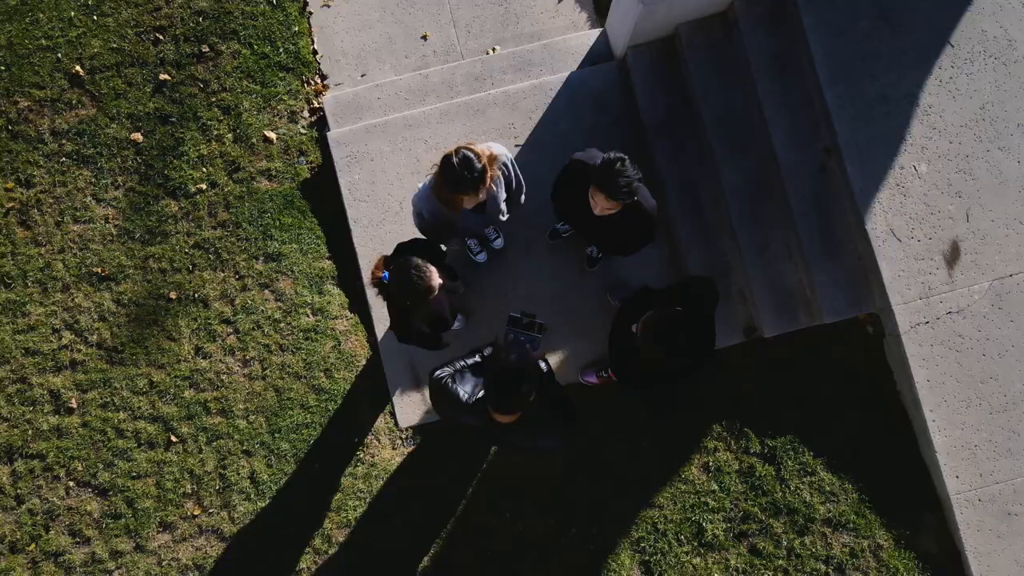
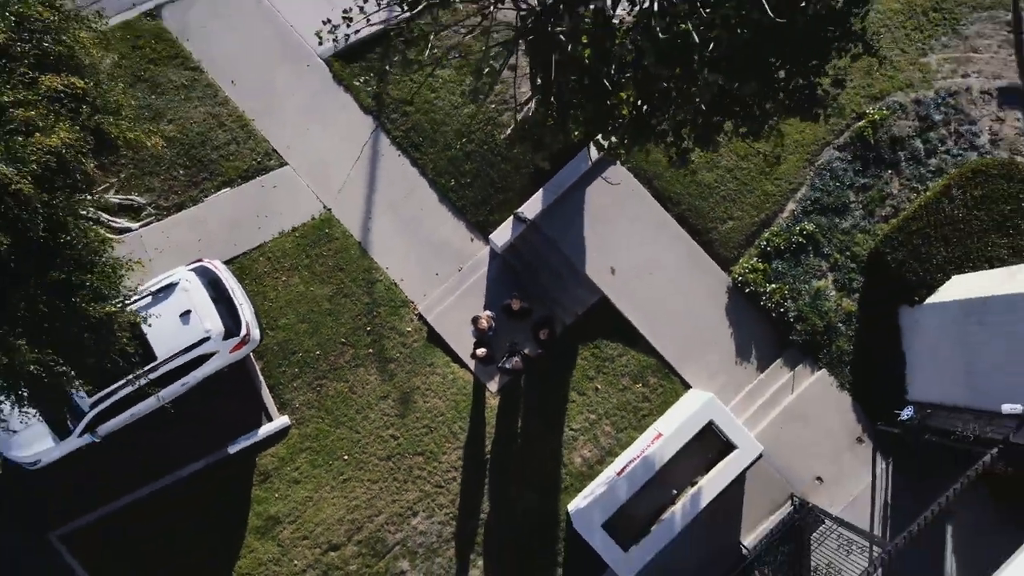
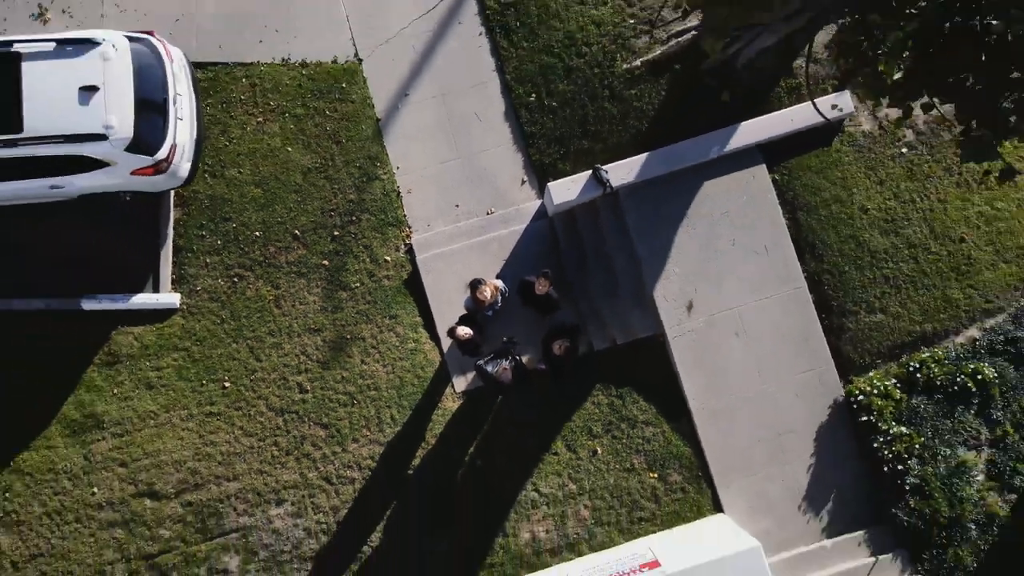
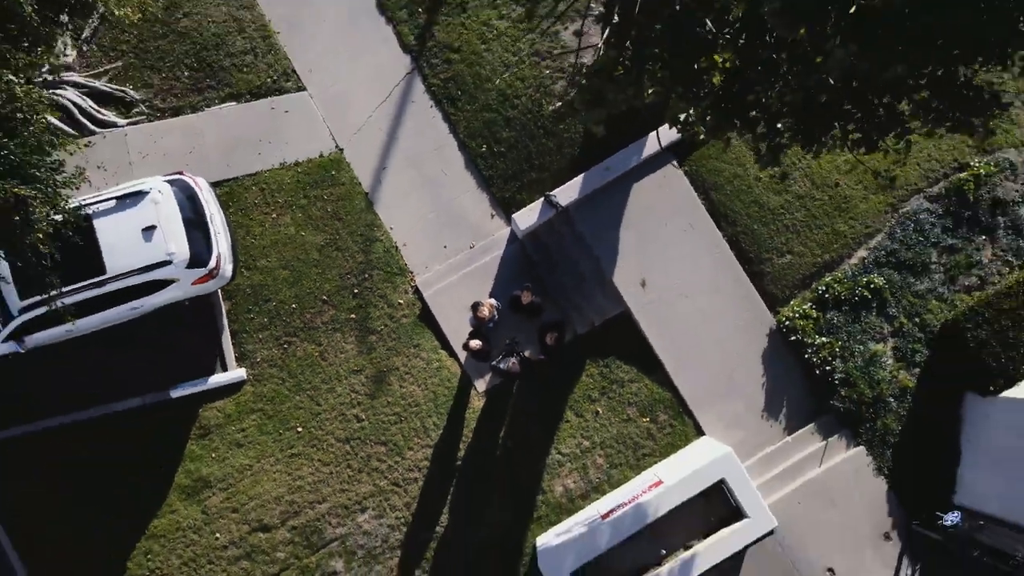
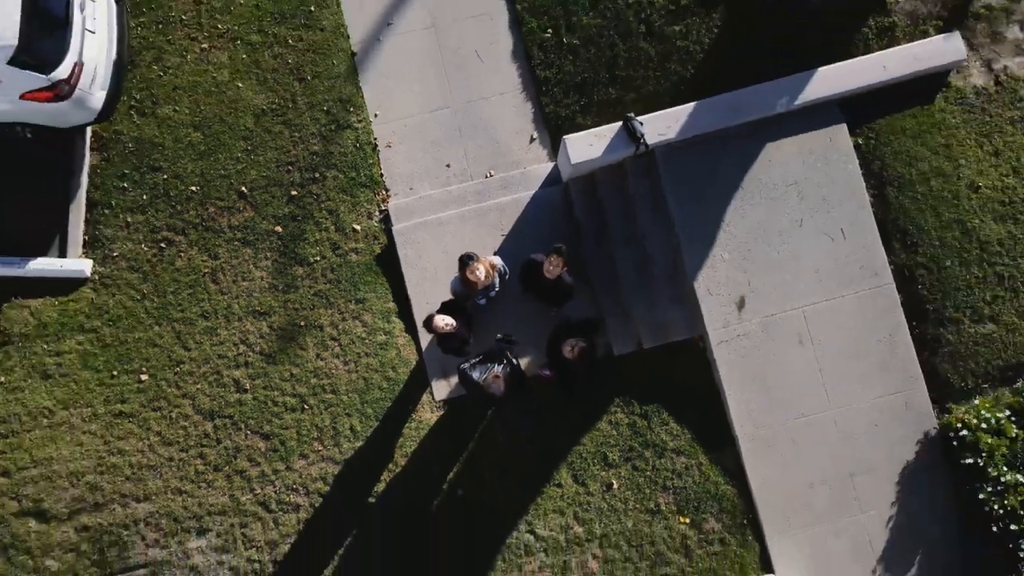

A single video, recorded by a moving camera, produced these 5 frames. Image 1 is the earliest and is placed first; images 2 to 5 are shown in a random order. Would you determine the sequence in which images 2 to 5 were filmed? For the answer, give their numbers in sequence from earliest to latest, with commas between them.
5, 3, 4, 2
